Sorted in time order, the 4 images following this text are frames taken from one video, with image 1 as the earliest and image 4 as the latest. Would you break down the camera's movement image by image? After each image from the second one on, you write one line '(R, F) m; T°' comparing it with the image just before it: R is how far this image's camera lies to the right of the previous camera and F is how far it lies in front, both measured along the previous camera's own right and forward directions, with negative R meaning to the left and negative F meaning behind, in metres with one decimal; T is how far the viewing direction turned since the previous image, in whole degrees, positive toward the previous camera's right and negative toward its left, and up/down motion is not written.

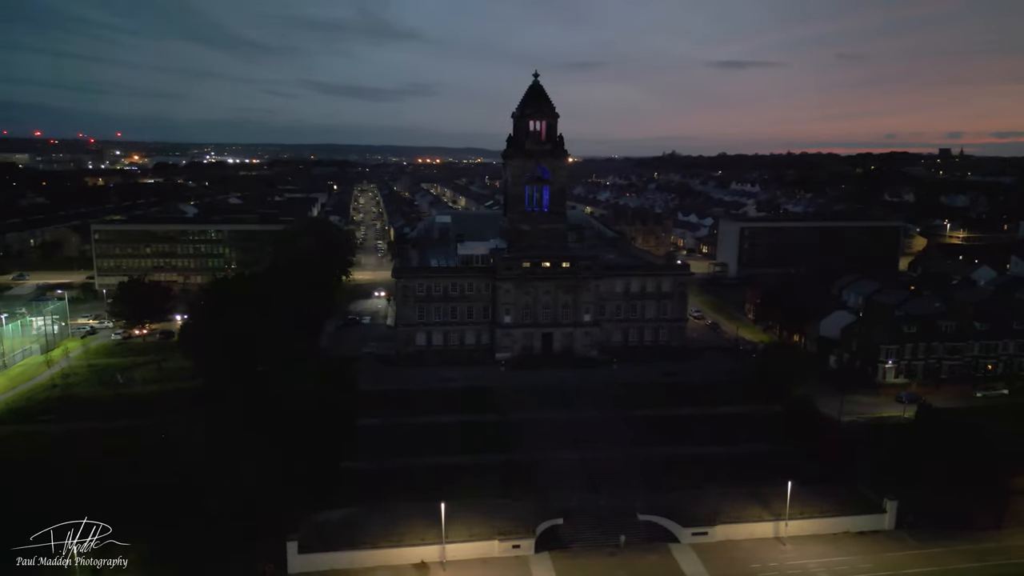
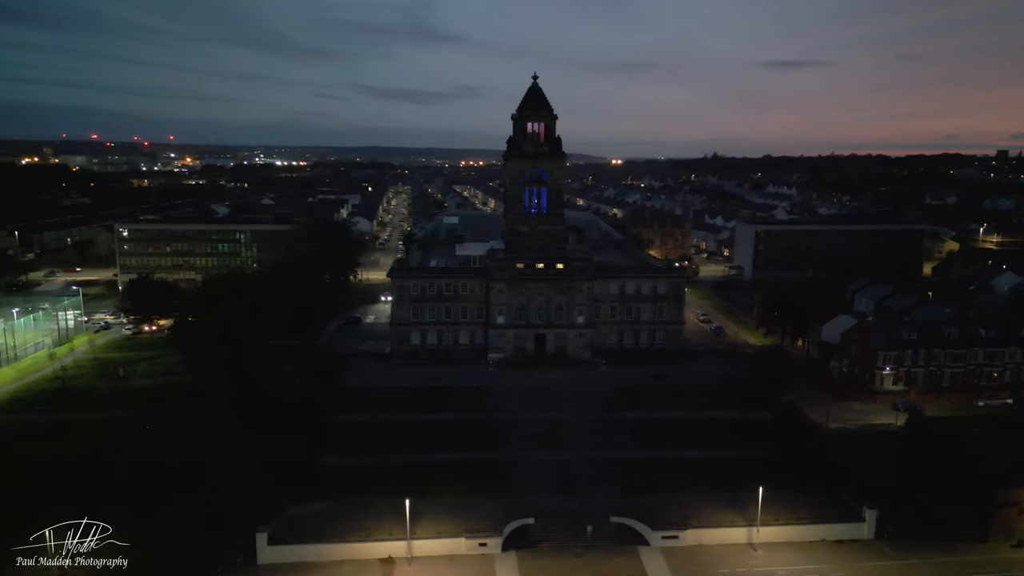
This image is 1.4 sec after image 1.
(+3.1, -0.2) m; -3°
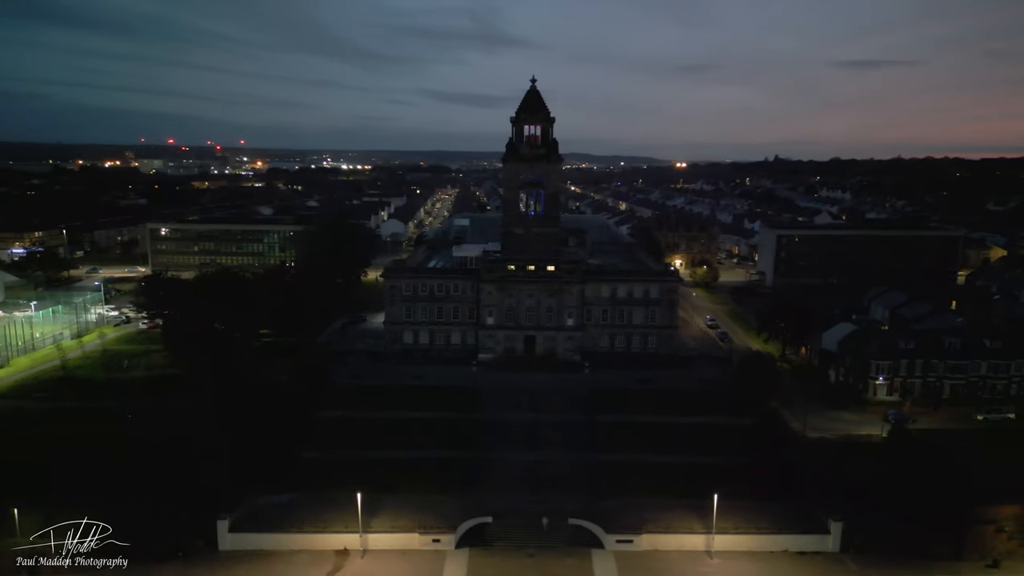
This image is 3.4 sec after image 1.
(+4.5, -0.2) m; -4°
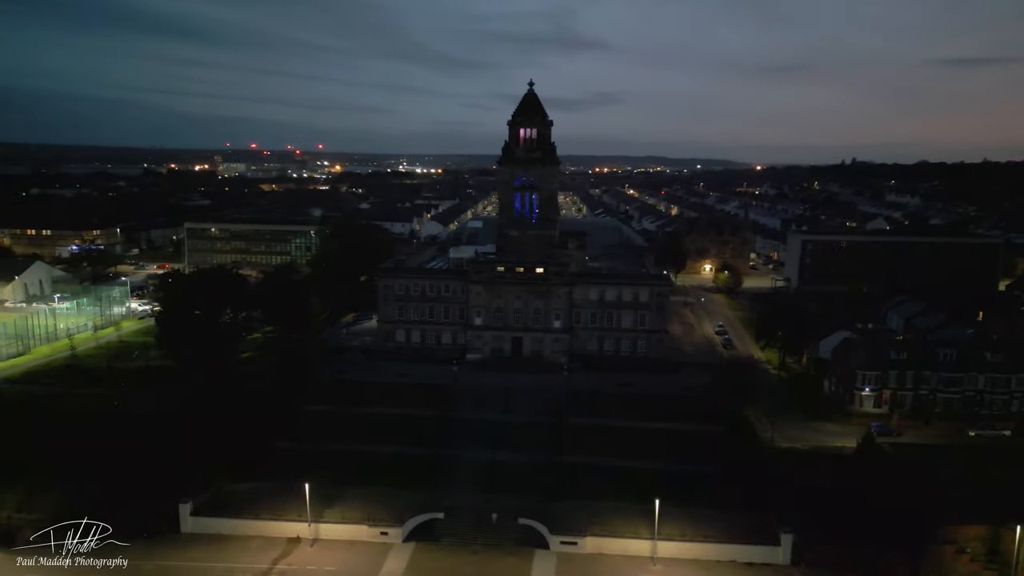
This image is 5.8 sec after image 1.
(+5.4, -0.3) m; -5°
